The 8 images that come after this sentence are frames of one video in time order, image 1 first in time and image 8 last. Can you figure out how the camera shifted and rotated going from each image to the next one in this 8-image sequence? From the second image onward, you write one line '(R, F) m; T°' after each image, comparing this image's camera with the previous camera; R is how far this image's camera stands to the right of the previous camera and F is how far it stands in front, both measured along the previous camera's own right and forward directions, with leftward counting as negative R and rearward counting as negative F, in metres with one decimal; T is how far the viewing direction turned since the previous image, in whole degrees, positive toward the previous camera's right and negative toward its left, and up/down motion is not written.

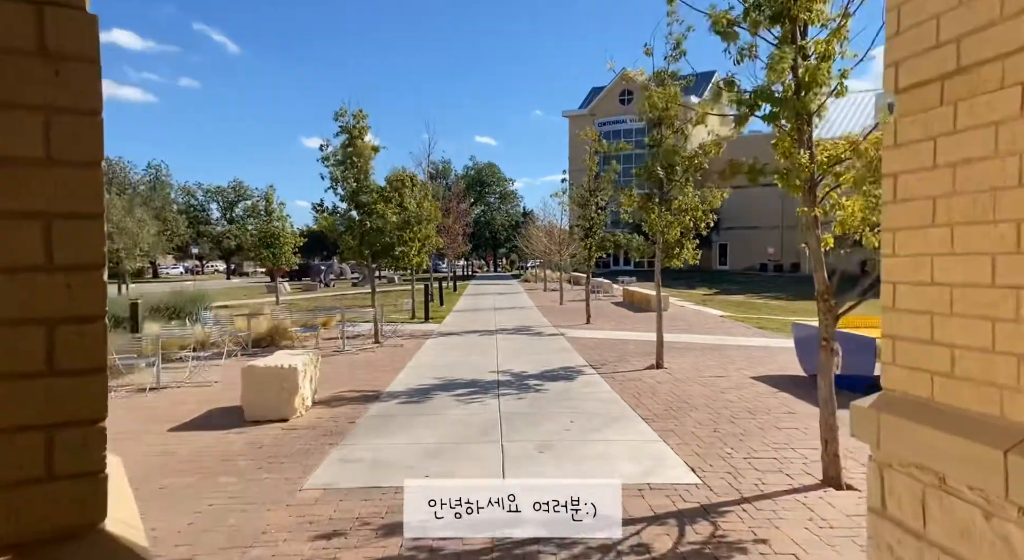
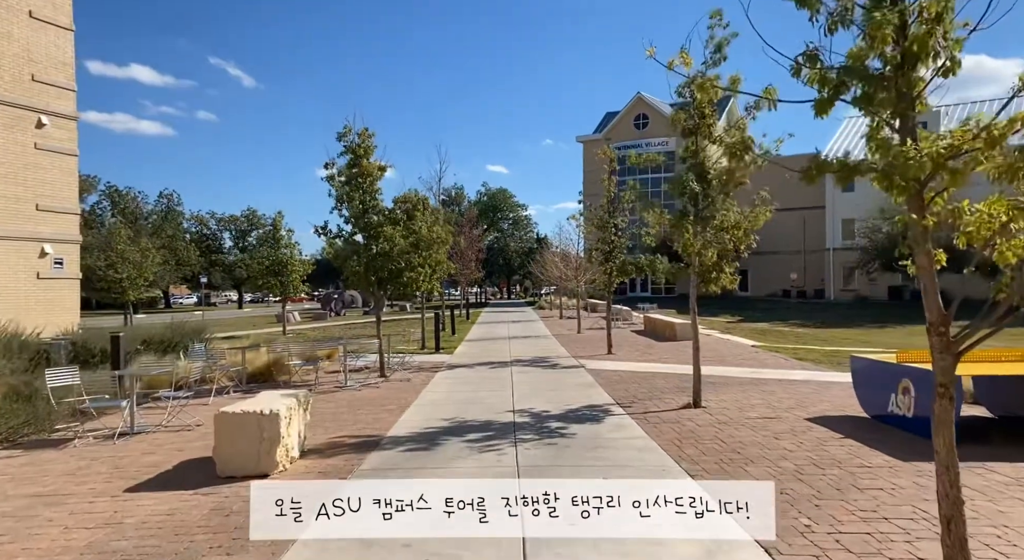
(-0.1, +1.1) m; -1°
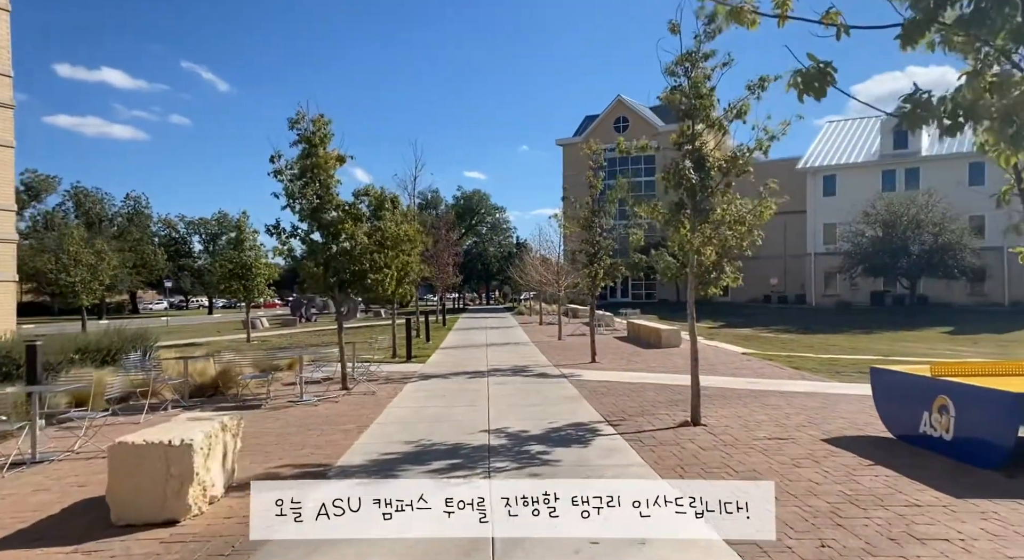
(+0.1, +1.2) m; +2°
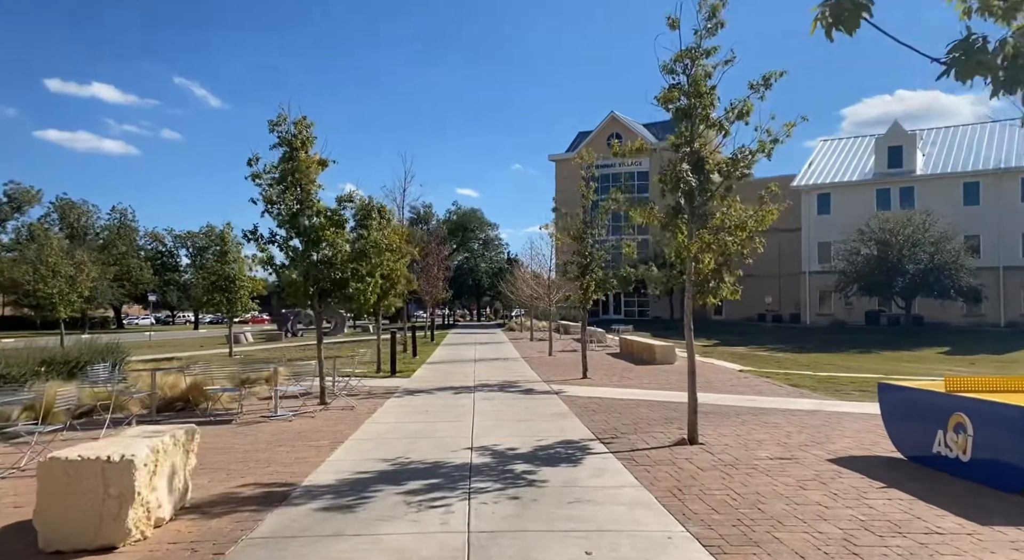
(+0.1, +0.5) m; +1°
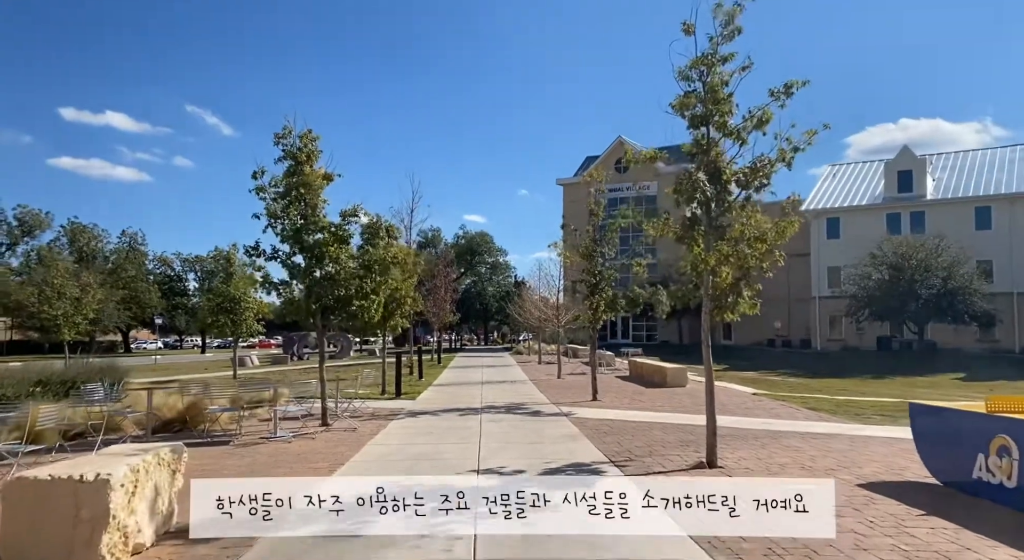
(0.0, +0.3) m; -1°
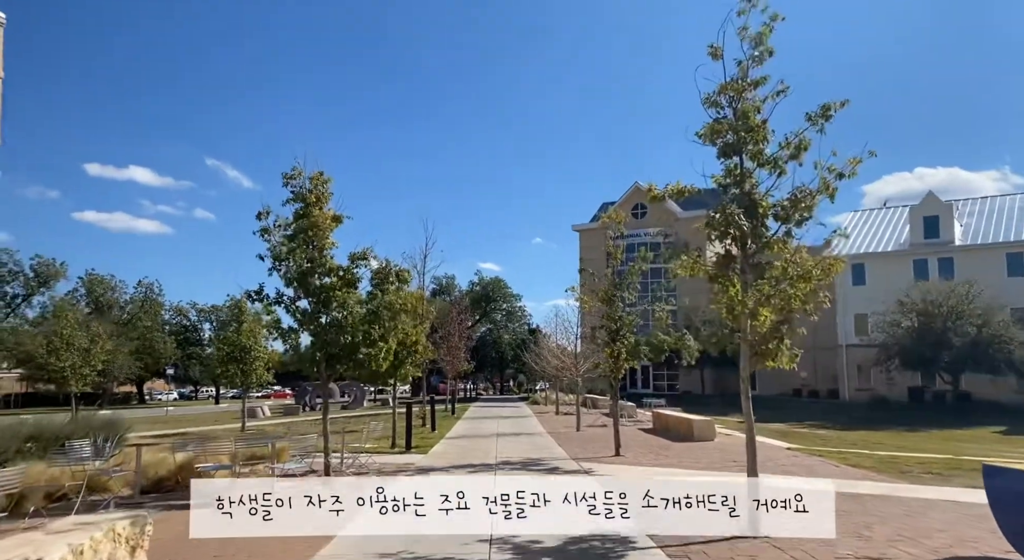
(0.0, +0.6) m; -2°
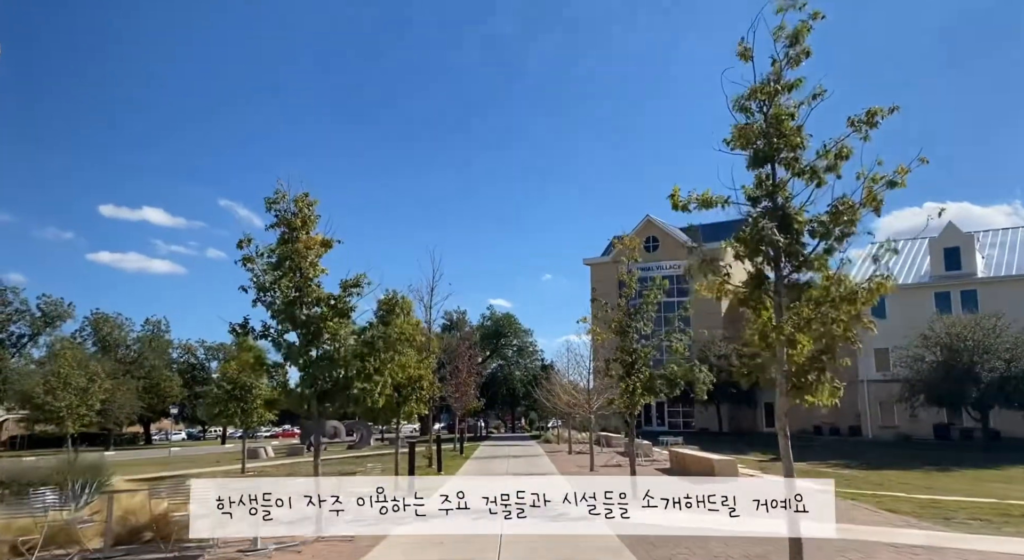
(0.0, +0.7) m; -1°
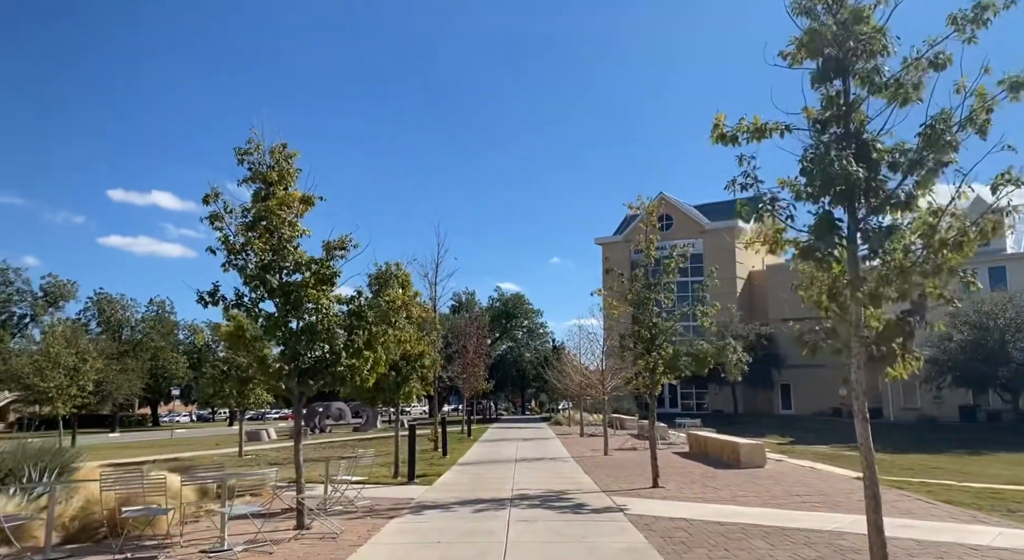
(0.0, +1.2) m; -1°
